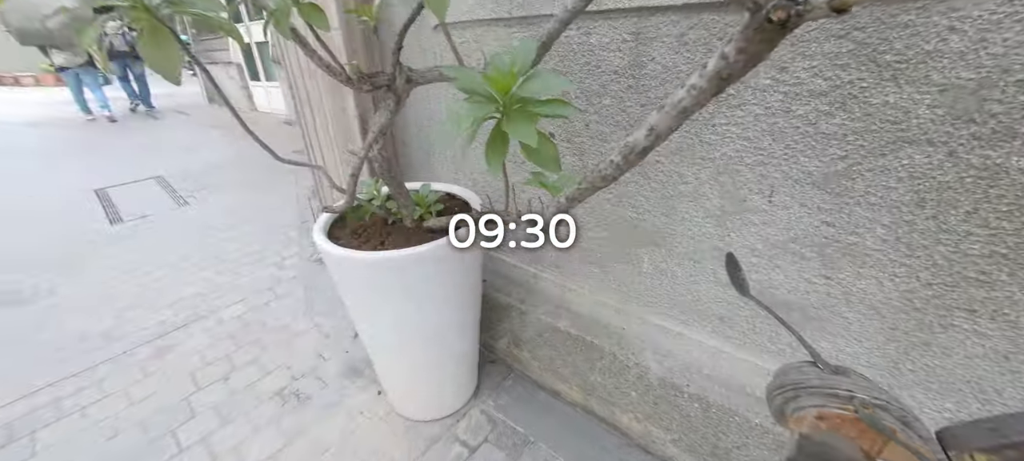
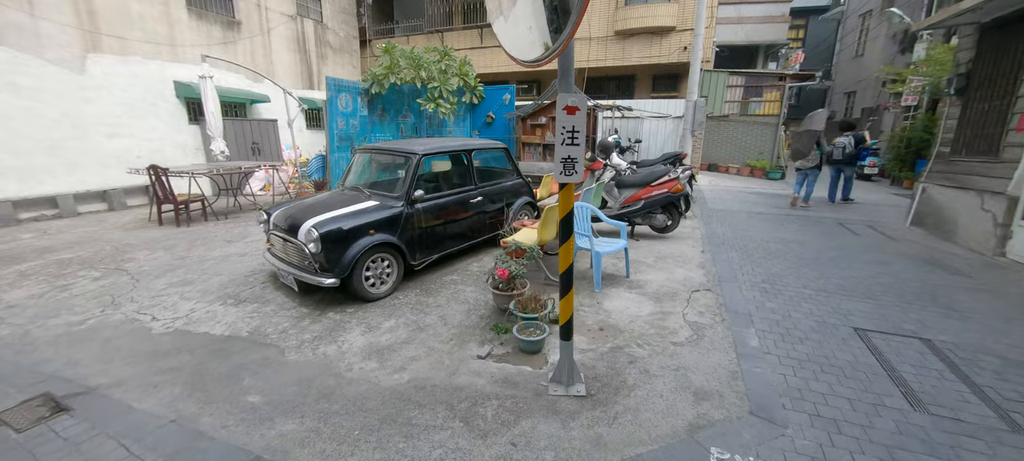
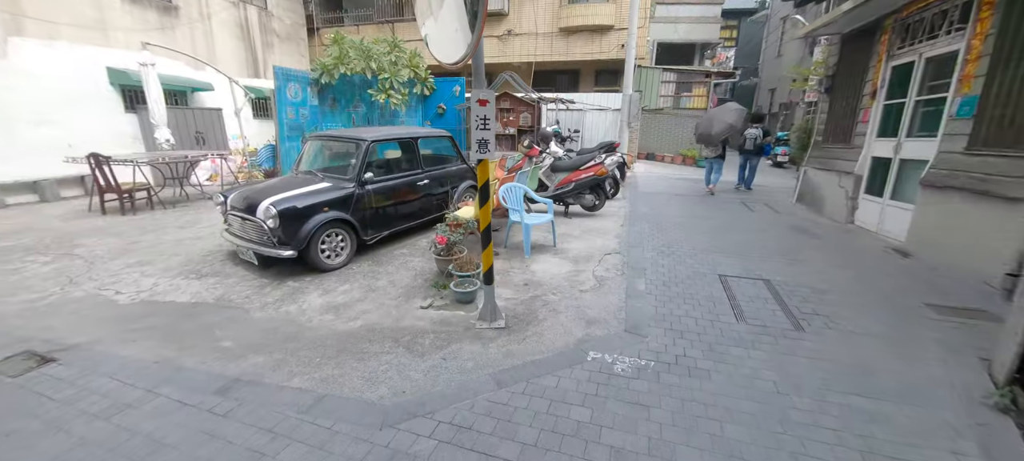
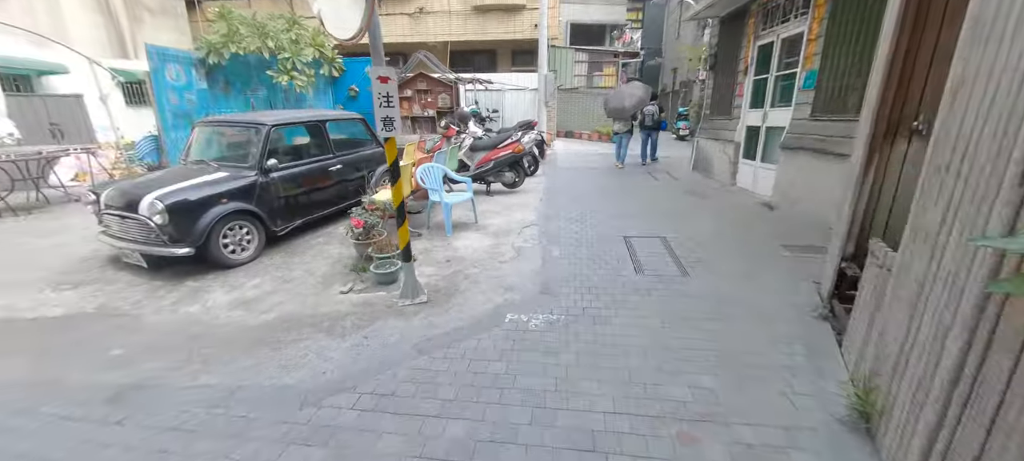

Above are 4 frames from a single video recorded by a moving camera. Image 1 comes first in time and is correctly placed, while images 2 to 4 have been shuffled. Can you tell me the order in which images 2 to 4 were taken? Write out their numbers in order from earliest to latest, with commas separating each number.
4, 3, 2
